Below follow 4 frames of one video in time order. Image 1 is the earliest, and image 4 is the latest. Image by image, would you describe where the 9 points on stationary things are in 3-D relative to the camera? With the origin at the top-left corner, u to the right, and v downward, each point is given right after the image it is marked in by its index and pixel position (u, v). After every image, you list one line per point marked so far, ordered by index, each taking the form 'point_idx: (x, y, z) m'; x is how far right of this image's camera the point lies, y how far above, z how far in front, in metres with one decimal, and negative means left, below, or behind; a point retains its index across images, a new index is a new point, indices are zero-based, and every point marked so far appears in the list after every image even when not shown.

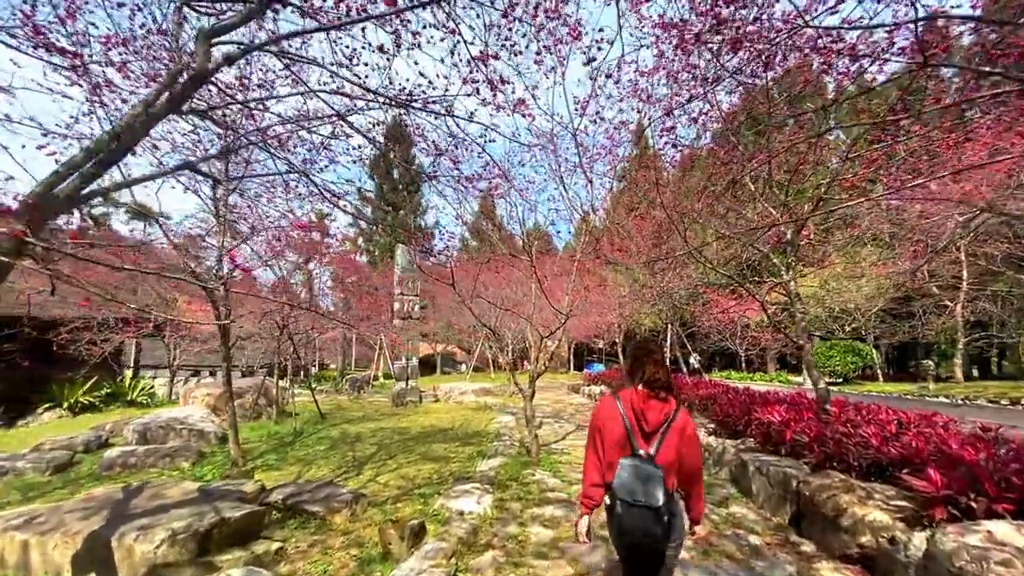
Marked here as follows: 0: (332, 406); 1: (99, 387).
0: (-4.6, -3.0, +11.1) m
1: (-9.5, -2.3, +10.2) m
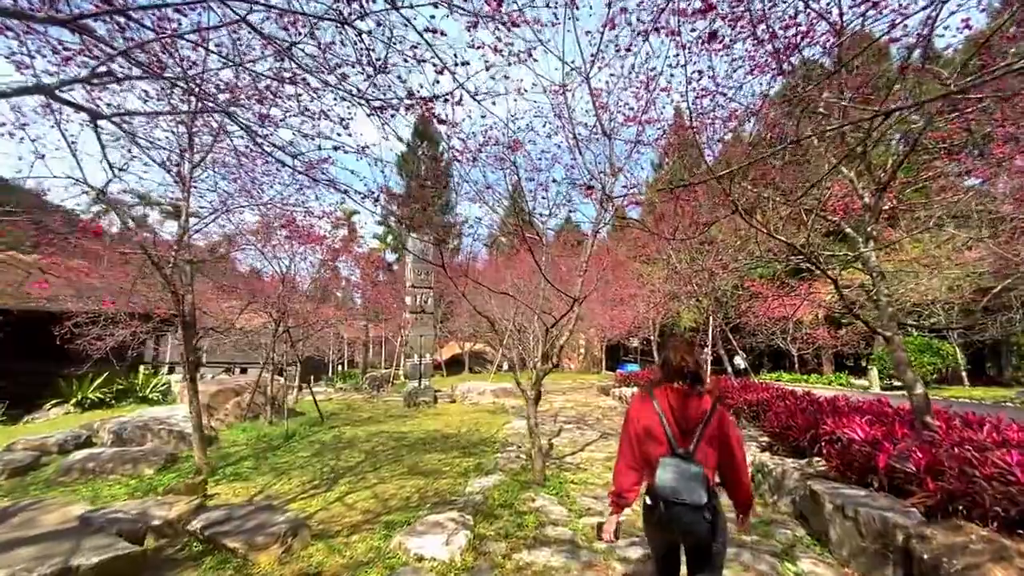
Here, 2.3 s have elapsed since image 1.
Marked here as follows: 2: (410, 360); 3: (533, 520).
0: (-4.1, -2.8, +10.5) m
1: (-9.1, -2.2, +10.0) m
2: (-2.9, -2.0, +12.2) m
3: (+0.2, -1.8, +3.4) m
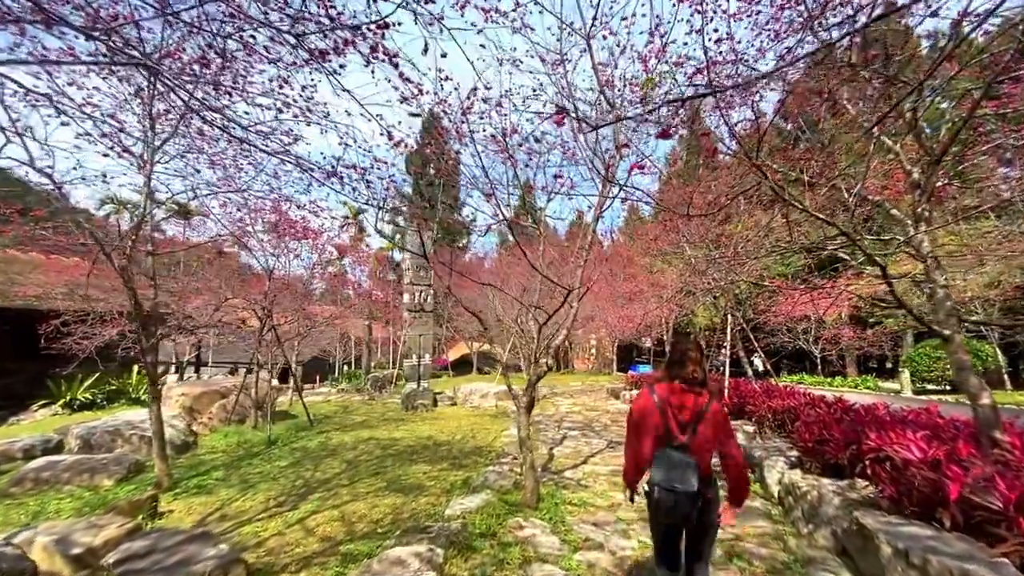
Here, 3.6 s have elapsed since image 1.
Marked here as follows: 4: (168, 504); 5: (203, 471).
0: (-4.0, -2.7, +10.1) m
1: (-9.0, -2.1, +9.7) m
2: (-2.7, -2.0, +11.7) m
3: (0.0, -1.7, +2.9) m
4: (-3.2, -2.0, +4.1) m
5: (-3.6, -2.1, +5.1) m
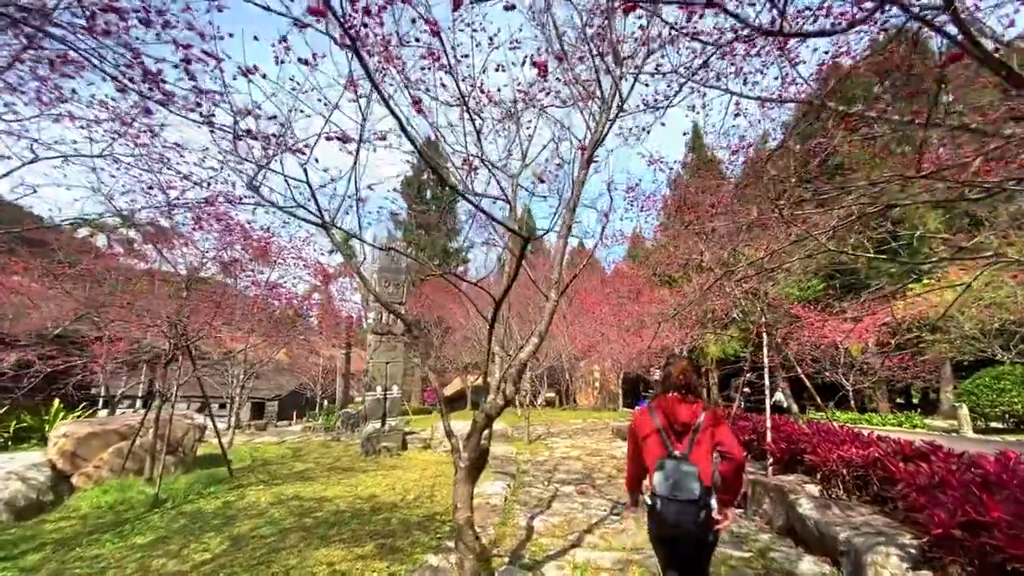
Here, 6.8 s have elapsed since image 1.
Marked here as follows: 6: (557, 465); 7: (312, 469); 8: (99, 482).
0: (-4.3, -3.1, +8.4) m
1: (-9.3, -2.5, +8.1) m
2: (-3.0, -2.5, +10.1) m
3: (-0.3, -1.5, +1.2) m
4: (-3.5, -1.9, +2.4) m
5: (-3.9, -2.1, +3.5) m
6: (+0.7, -2.8, +7.0) m
7: (-3.0, -2.8, +6.7) m
8: (-5.1, -2.4, +5.4) m
